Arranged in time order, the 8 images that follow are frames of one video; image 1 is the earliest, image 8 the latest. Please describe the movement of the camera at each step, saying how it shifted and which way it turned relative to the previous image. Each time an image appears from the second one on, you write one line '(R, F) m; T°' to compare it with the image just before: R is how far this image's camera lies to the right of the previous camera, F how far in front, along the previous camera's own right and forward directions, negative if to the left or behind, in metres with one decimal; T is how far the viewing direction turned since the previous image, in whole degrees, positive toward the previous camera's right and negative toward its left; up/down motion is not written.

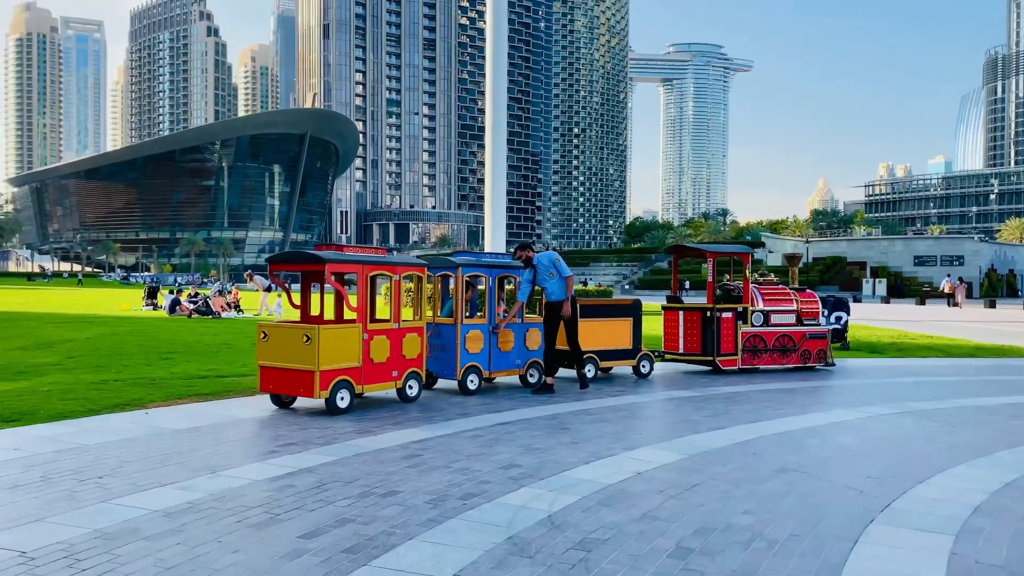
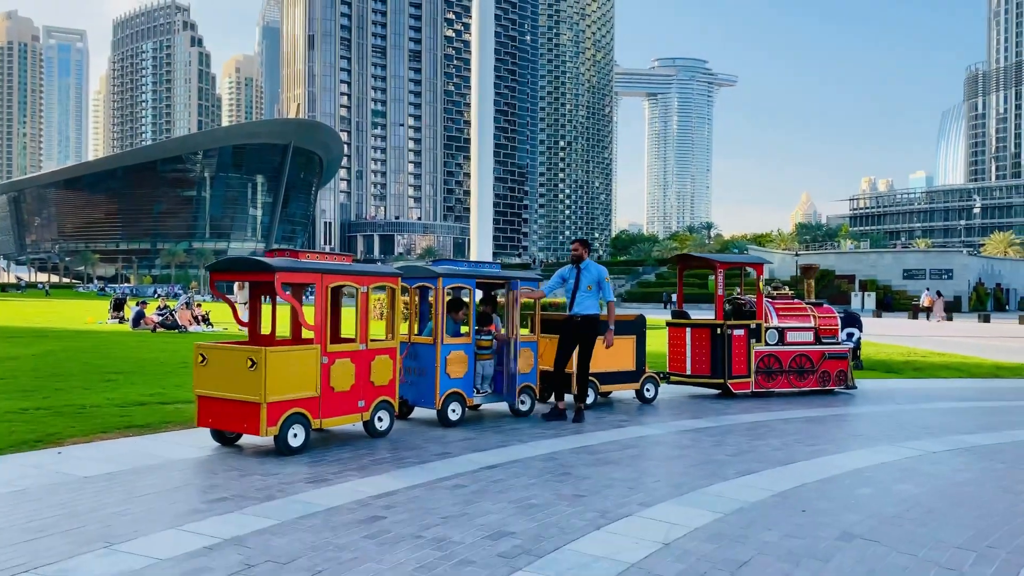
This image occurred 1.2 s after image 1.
(0.0, +1.6) m; +1°
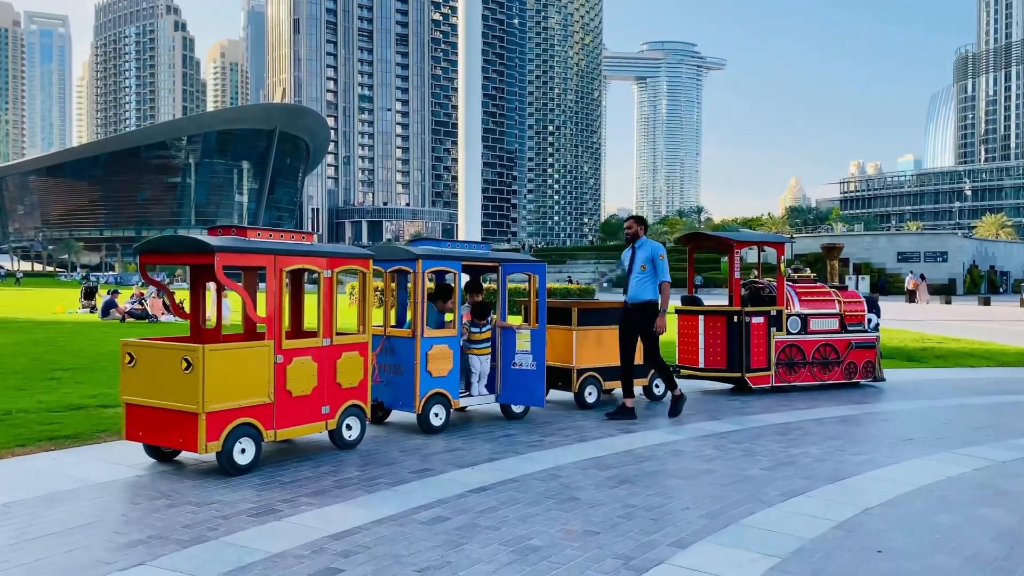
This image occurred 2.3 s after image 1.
(0.0, +1.4) m; +1°
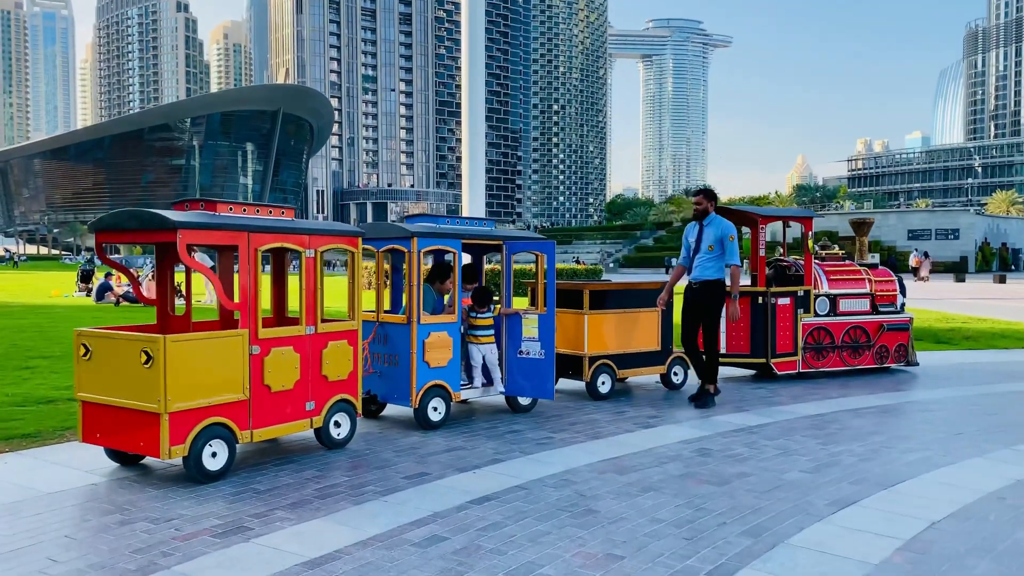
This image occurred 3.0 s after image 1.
(0.0, +0.9) m; 0°
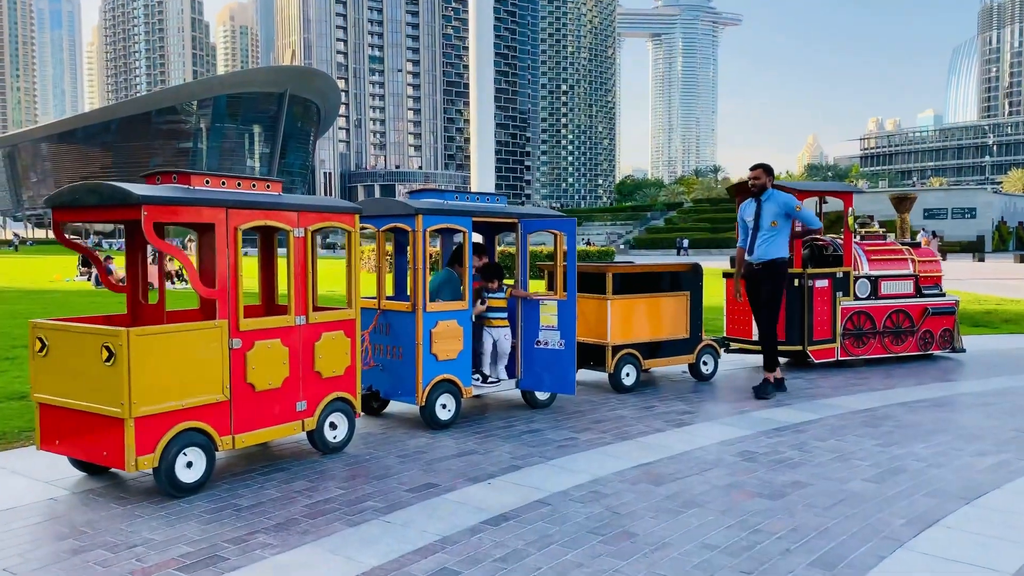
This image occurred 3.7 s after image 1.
(-0.1, +0.8) m; -1°
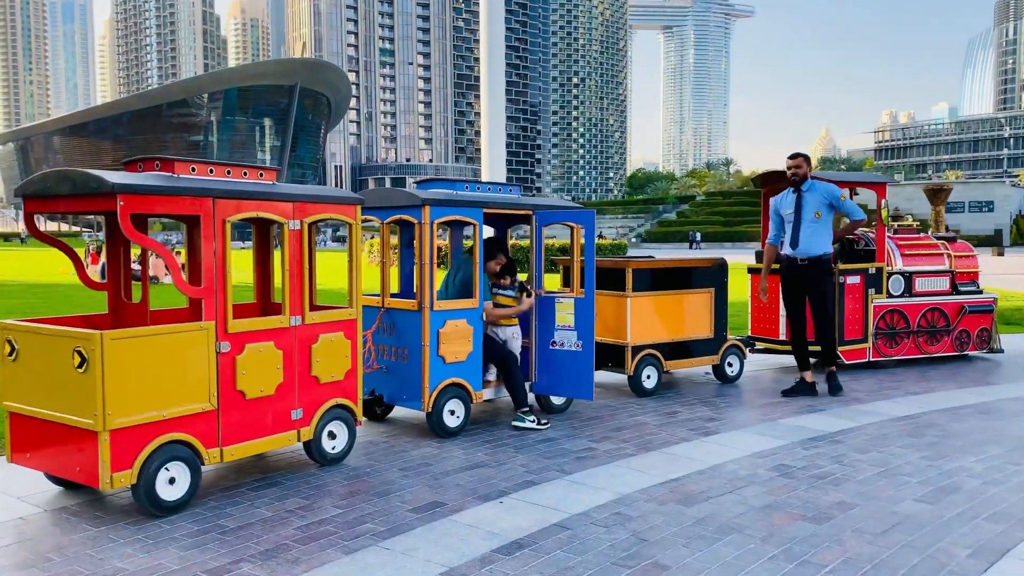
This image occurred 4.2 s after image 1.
(0.0, +0.5) m; -1°
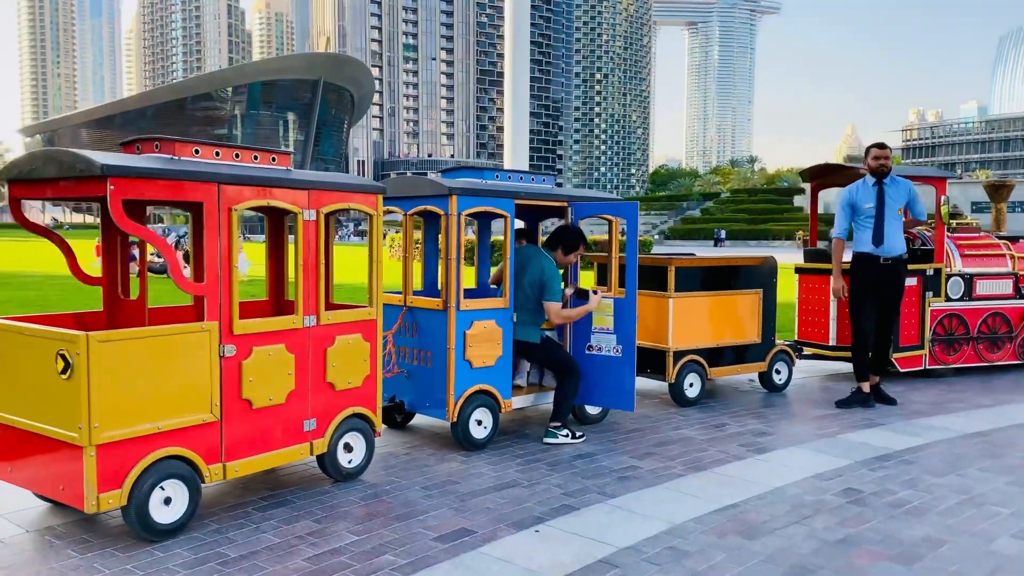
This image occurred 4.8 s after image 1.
(-0.1, +0.6) m; -1°
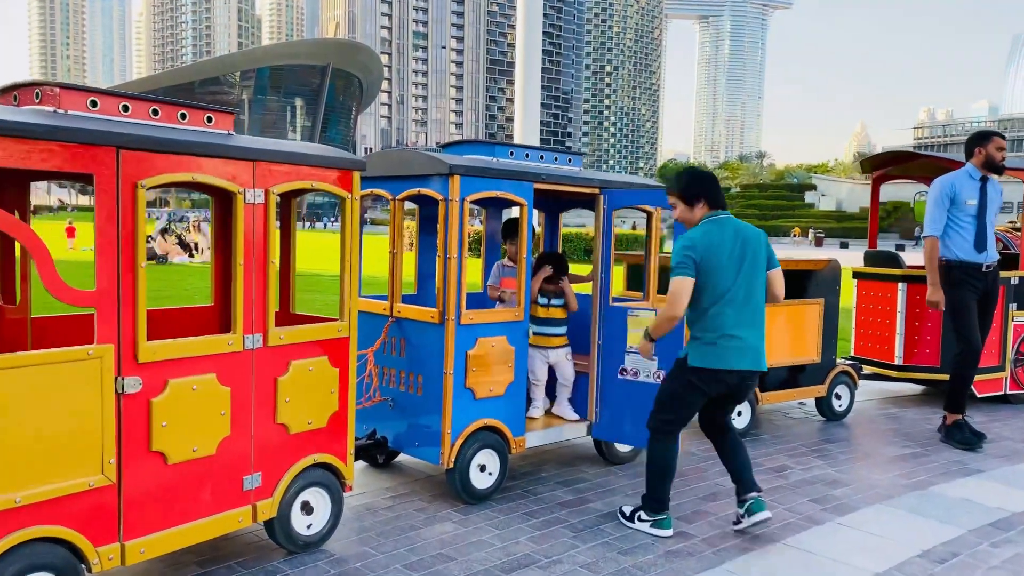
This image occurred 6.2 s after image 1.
(-0.1, +1.3) m; 0°
